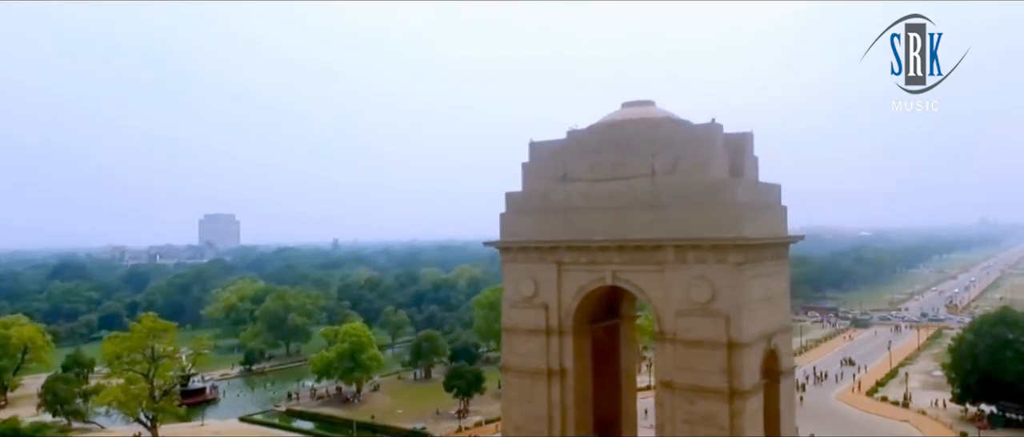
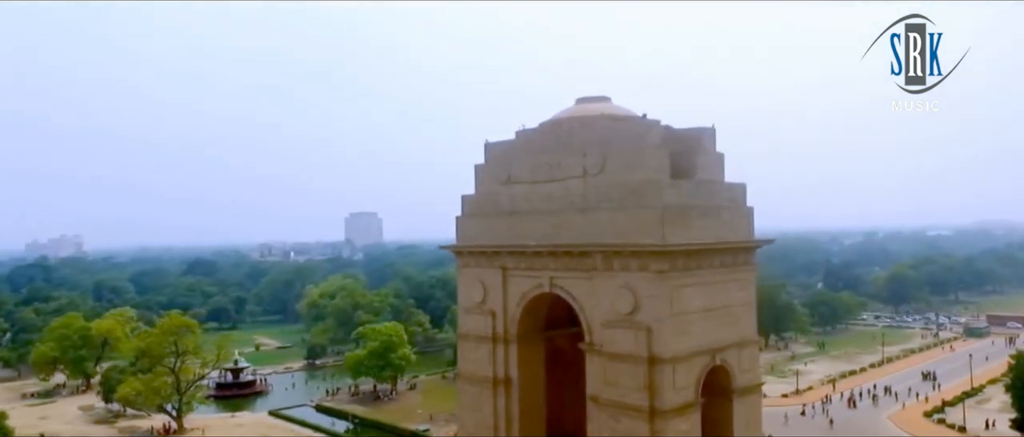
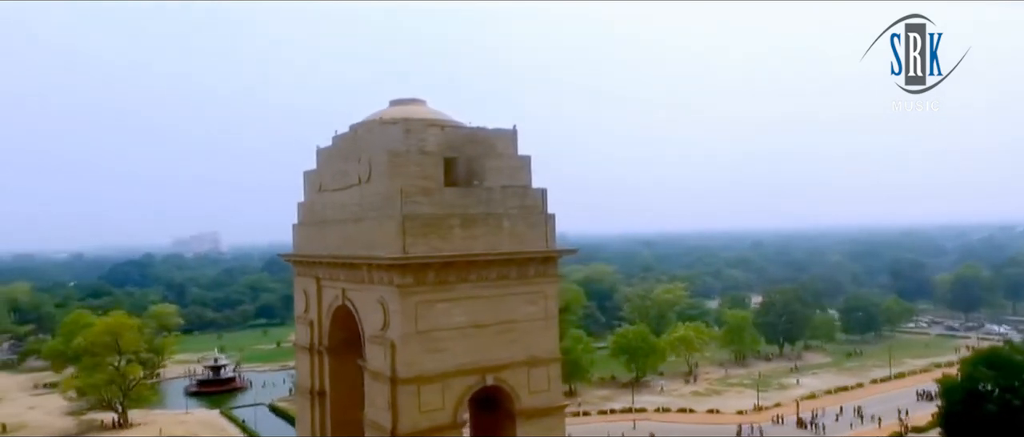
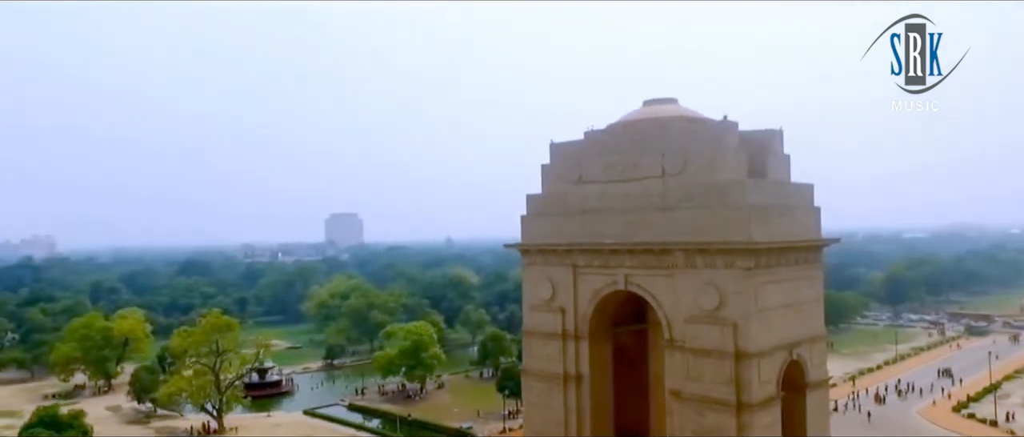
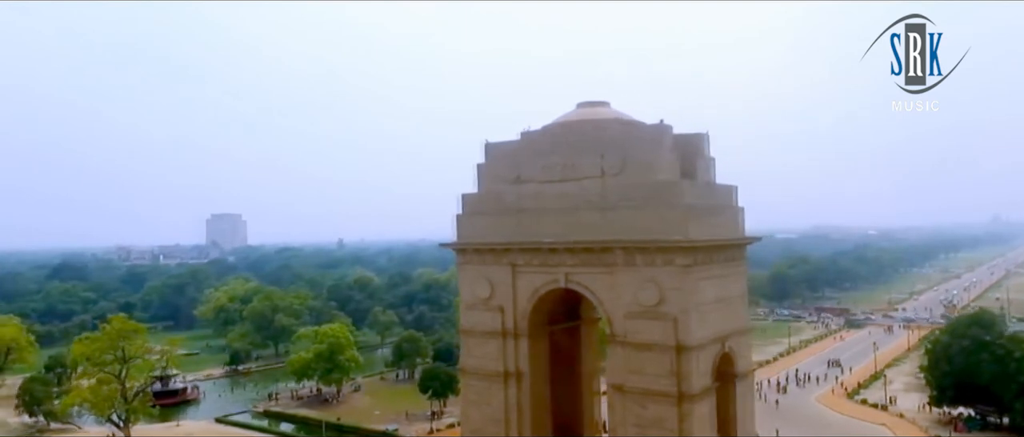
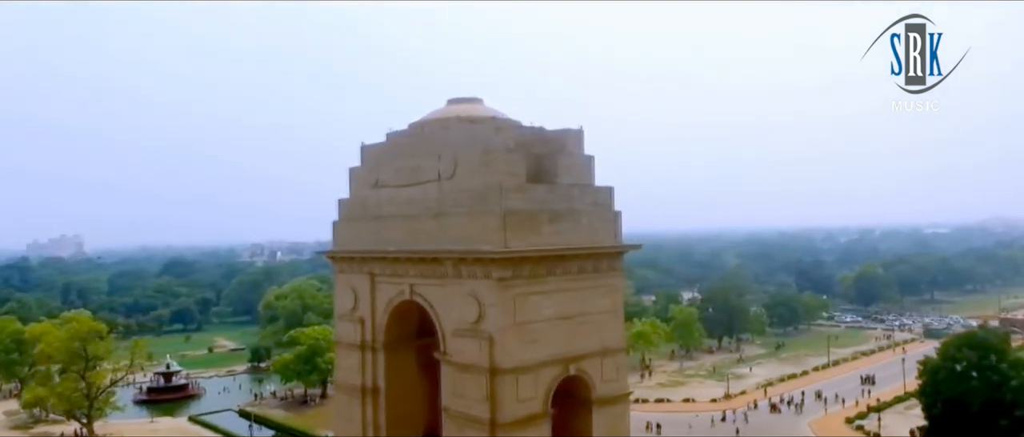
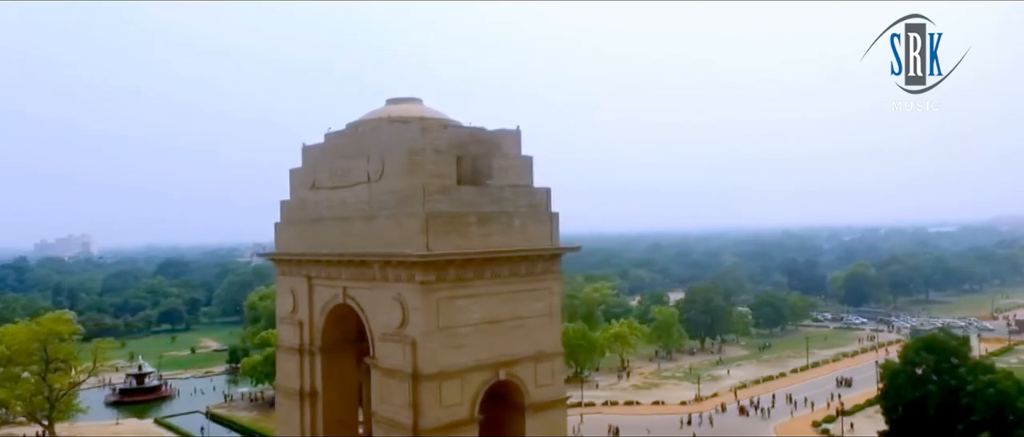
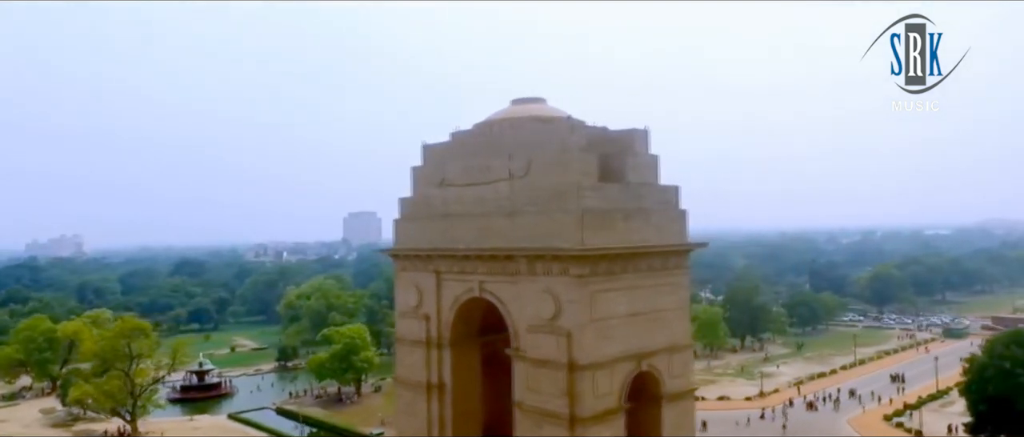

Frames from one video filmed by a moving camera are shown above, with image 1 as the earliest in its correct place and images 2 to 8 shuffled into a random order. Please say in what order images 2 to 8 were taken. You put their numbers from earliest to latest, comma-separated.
5, 4, 2, 8, 6, 7, 3
